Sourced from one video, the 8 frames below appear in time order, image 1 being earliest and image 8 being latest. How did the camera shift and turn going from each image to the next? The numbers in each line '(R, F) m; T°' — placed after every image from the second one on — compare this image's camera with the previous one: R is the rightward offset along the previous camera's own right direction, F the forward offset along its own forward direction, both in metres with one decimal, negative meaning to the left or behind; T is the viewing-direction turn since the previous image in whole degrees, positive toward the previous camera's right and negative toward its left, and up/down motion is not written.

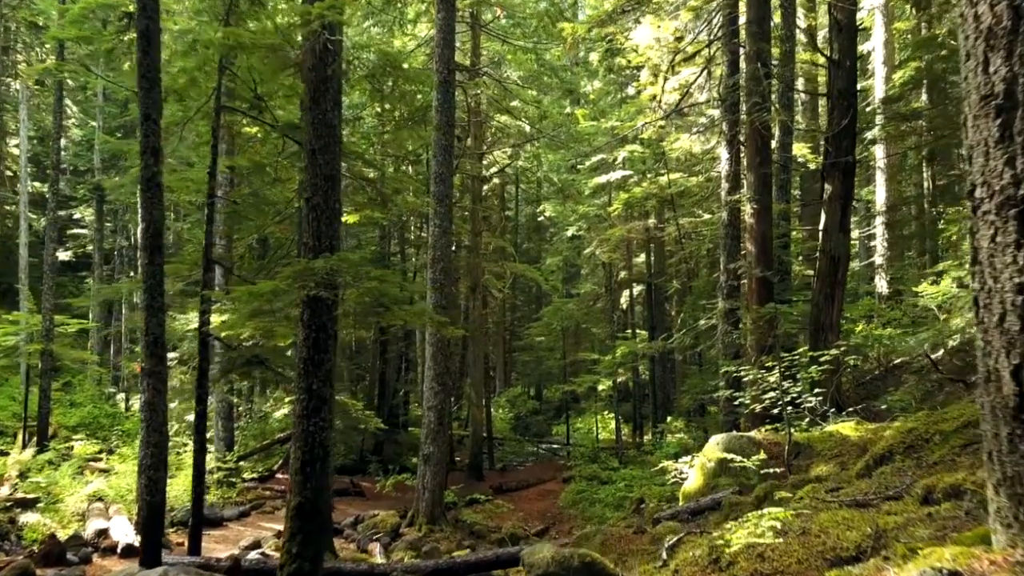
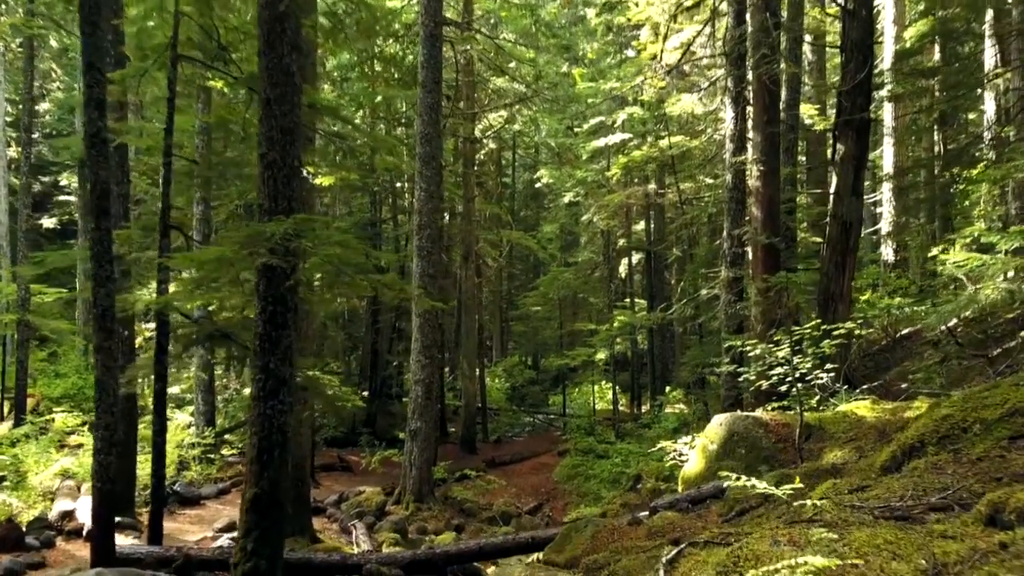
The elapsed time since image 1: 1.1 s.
(+0.1, +0.7) m; 0°
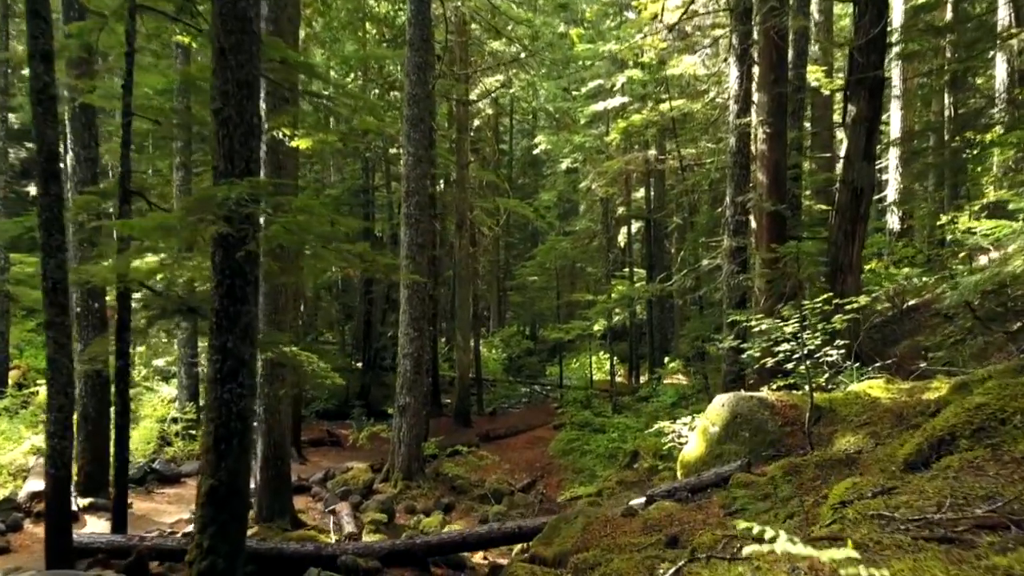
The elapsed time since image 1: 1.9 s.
(+0.1, +0.6) m; 0°
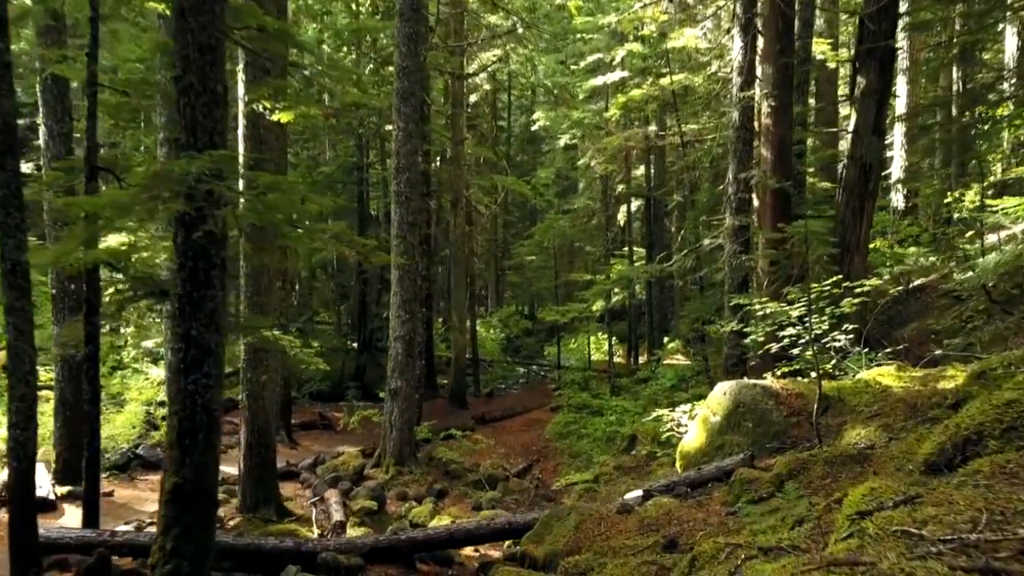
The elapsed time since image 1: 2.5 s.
(+0.1, +0.4) m; 0°
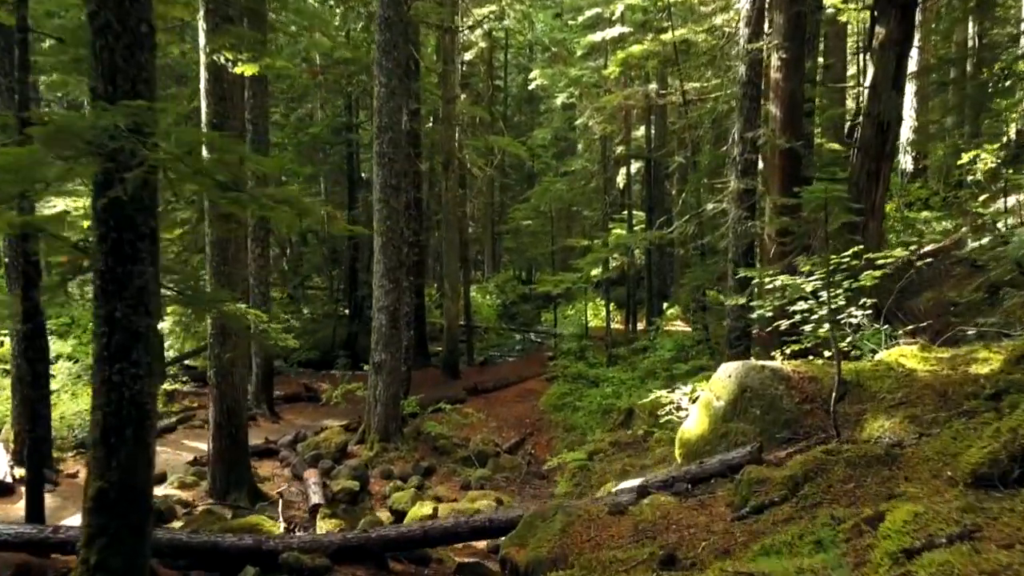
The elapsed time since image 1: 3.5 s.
(+0.1, +0.7) m; 0°
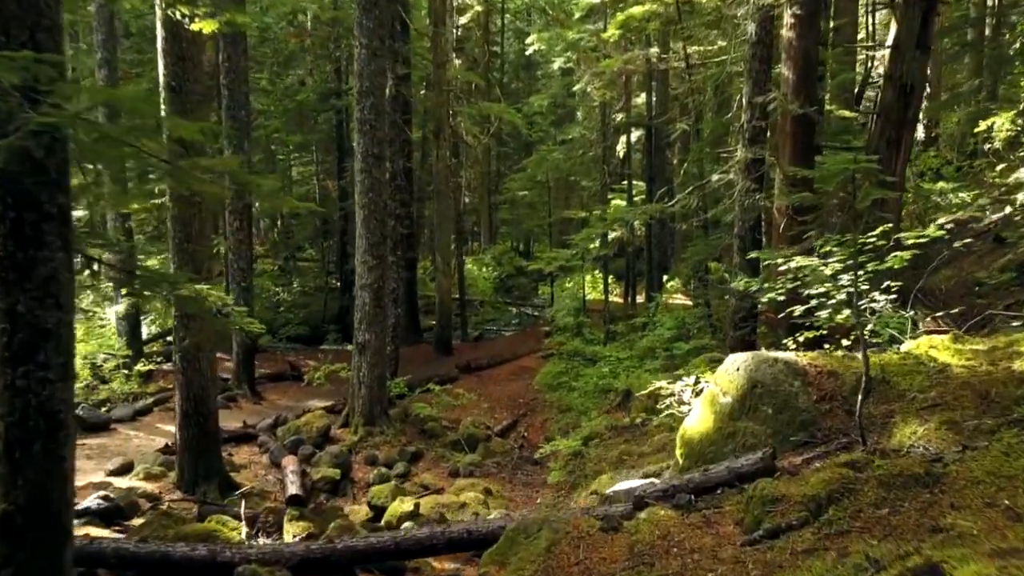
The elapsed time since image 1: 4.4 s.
(+0.1, +0.6) m; 0°
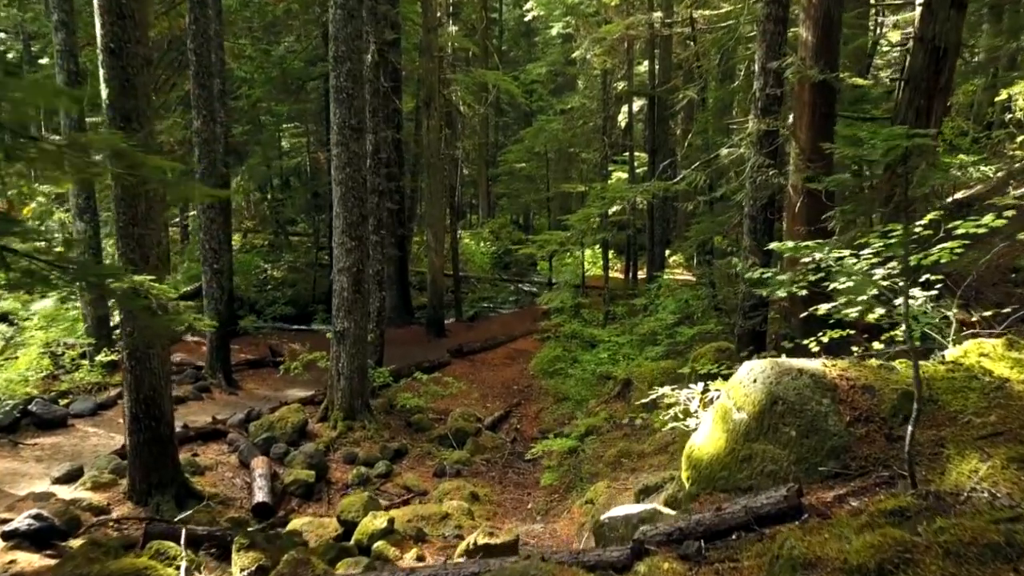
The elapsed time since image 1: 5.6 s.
(+0.1, +0.8) m; 0°
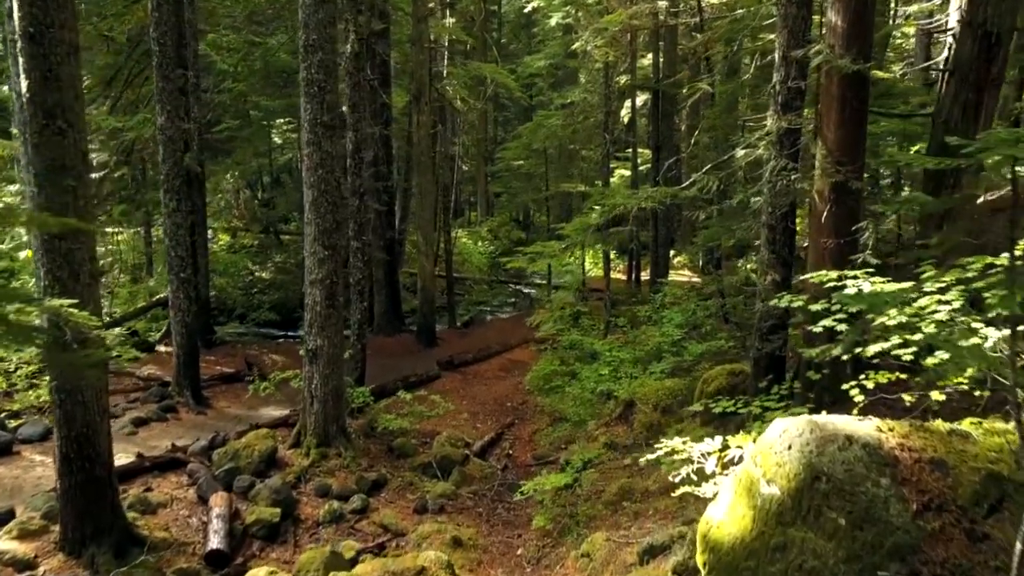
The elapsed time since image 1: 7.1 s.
(+0.1, +0.9) m; 0°
